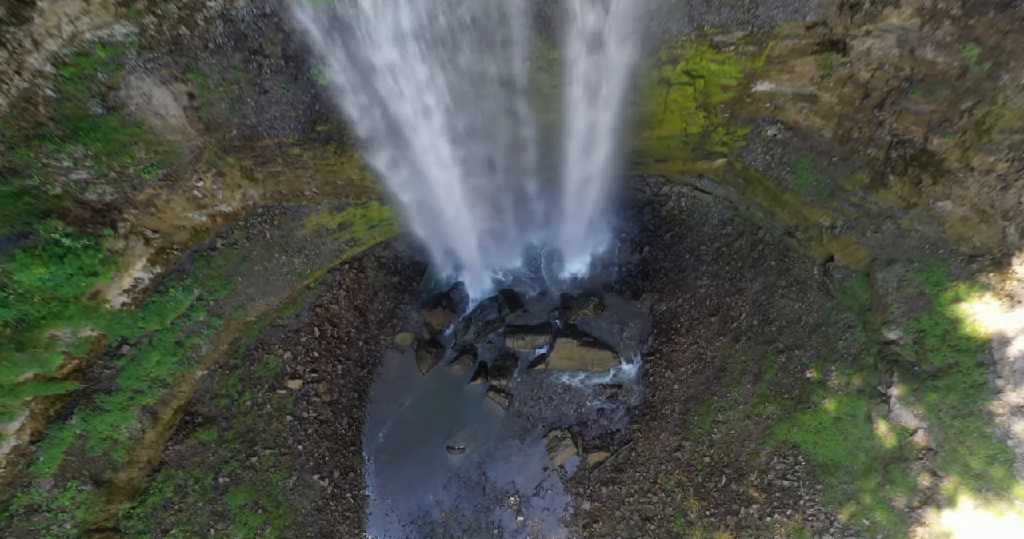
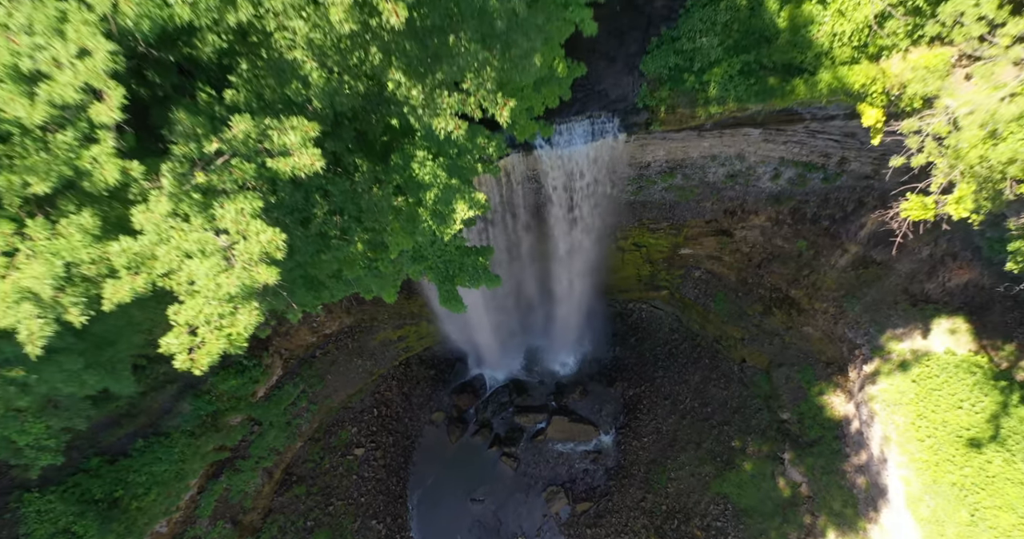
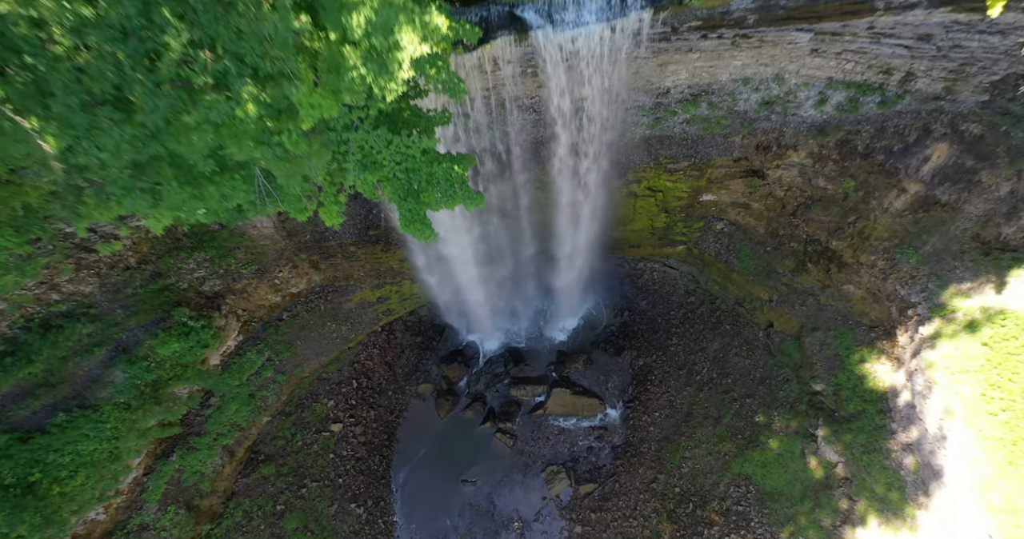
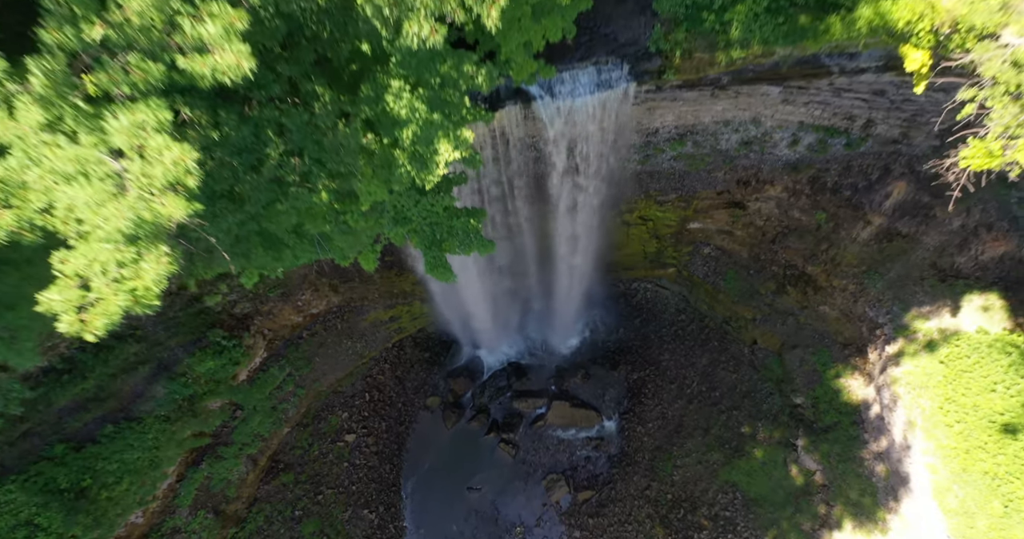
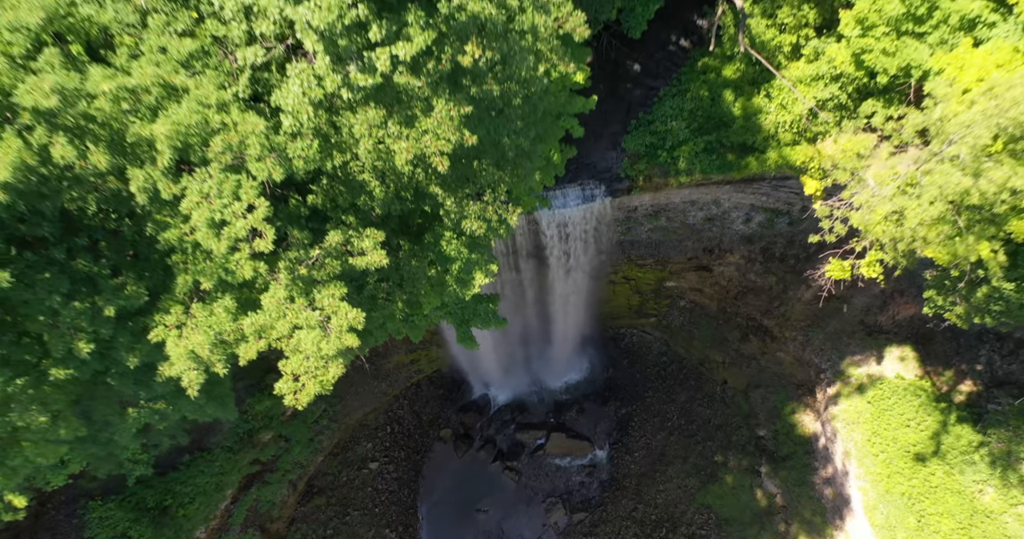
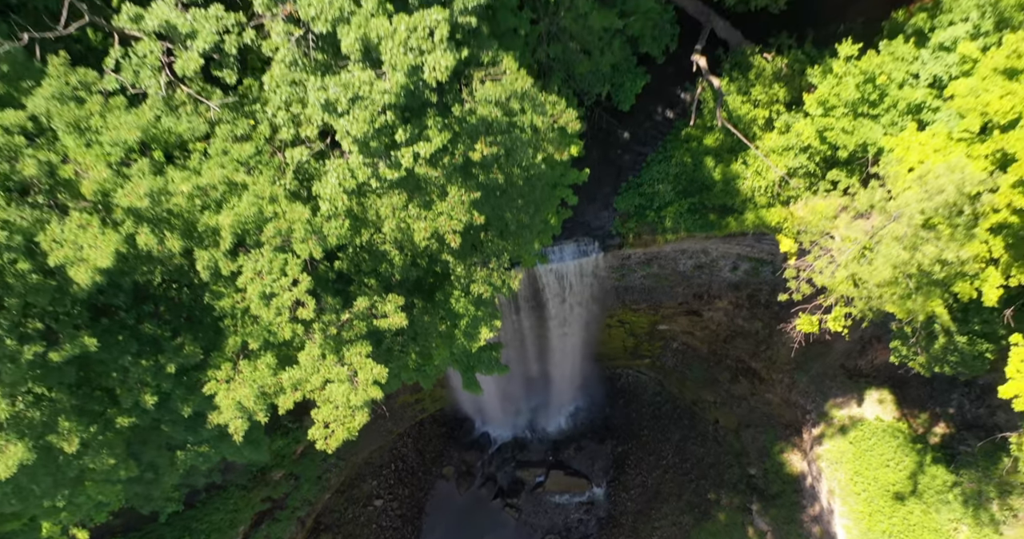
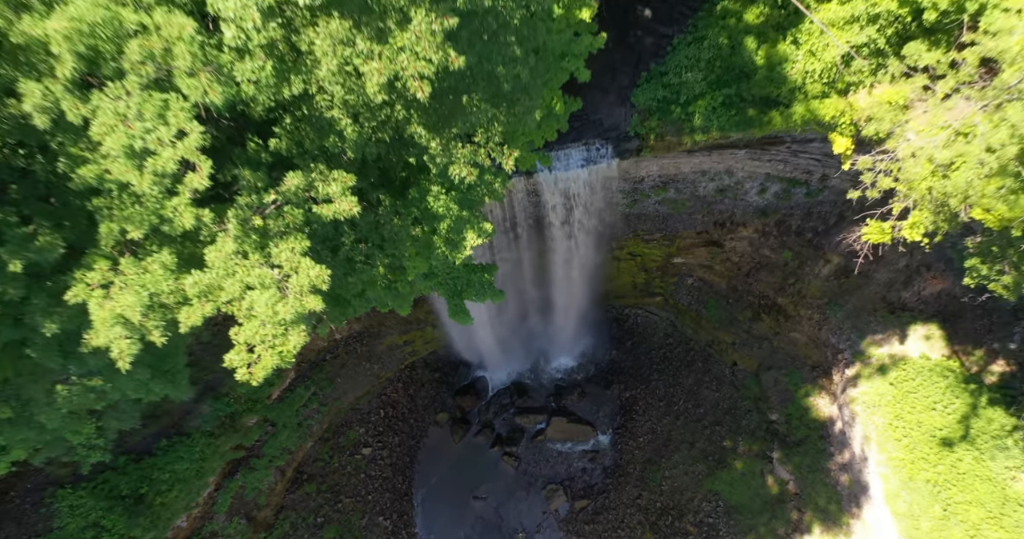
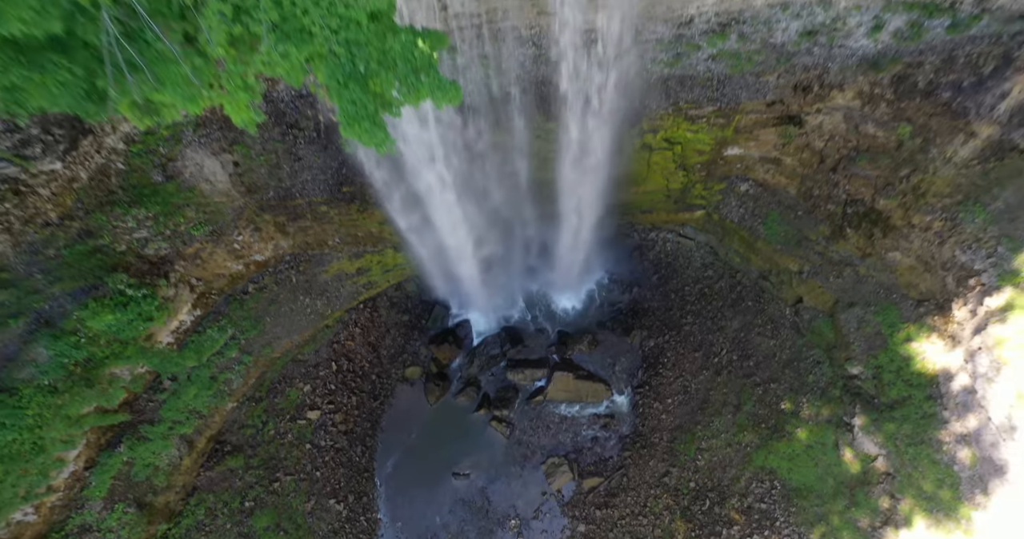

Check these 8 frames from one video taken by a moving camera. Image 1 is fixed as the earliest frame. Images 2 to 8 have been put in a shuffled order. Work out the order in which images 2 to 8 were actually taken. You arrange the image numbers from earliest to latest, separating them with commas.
8, 3, 4, 2, 7, 5, 6
